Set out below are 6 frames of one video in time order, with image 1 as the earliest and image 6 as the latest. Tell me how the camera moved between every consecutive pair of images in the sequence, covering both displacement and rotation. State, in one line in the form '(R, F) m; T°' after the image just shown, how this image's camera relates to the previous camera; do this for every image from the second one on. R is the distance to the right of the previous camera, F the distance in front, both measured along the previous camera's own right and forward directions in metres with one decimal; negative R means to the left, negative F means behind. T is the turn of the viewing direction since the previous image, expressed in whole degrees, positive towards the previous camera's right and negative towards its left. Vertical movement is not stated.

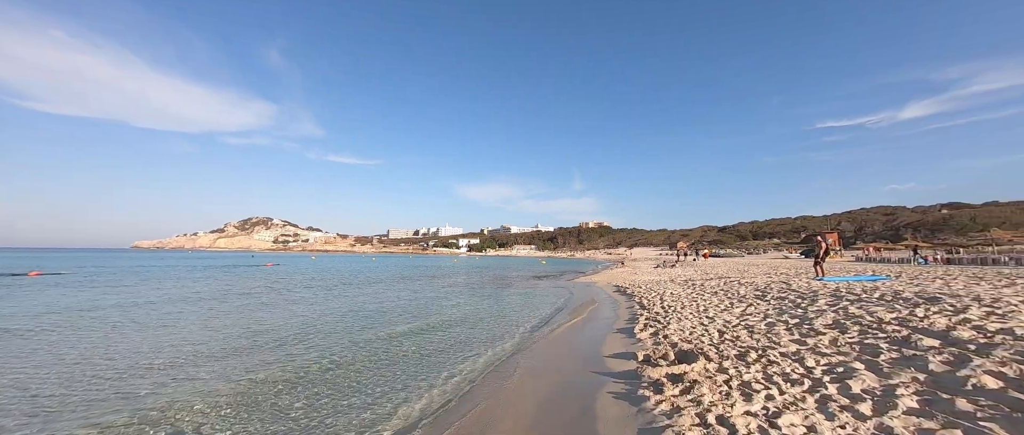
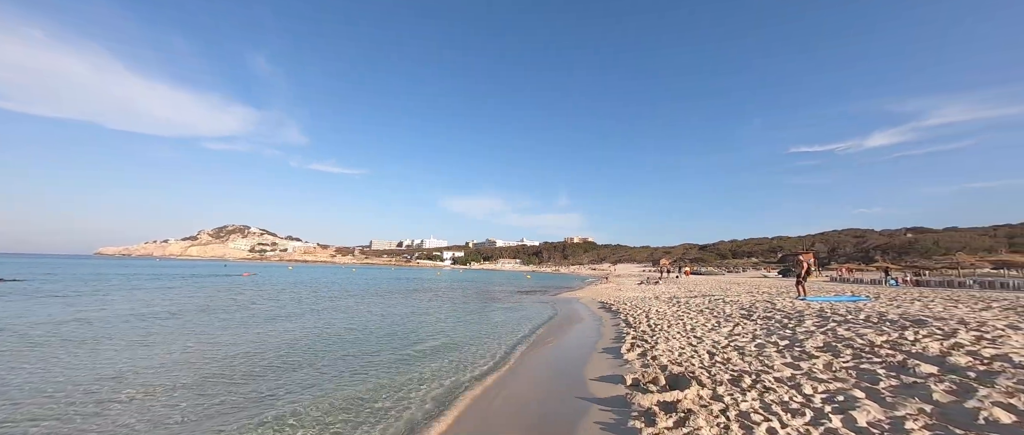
(0.0, +0.3) m; +2°
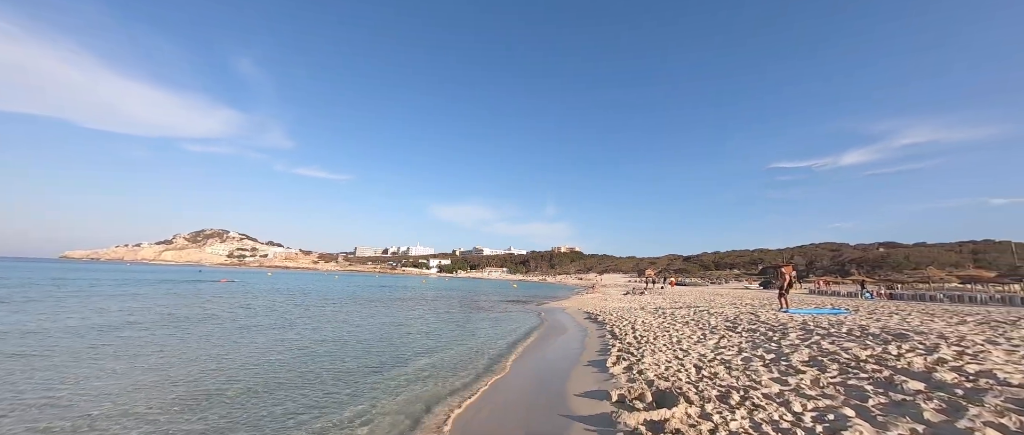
(0.0, +0.2) m; +2°
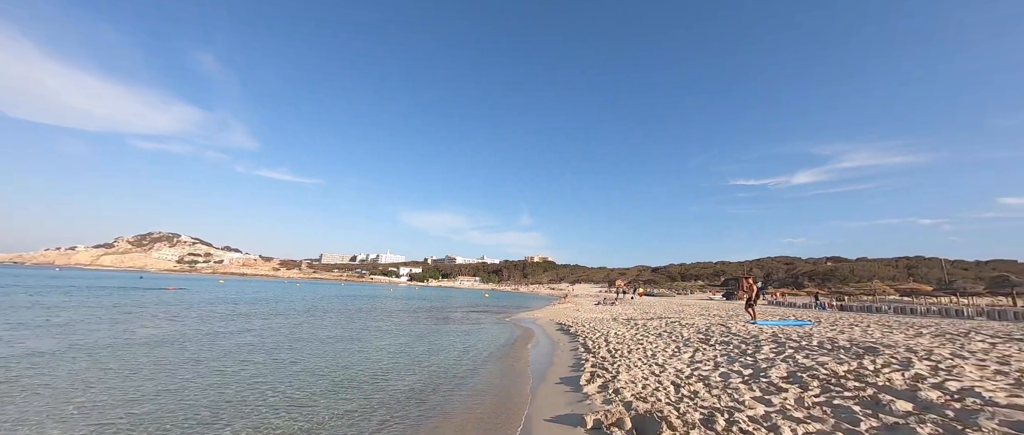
(+0.1, +0.5) m; +4°
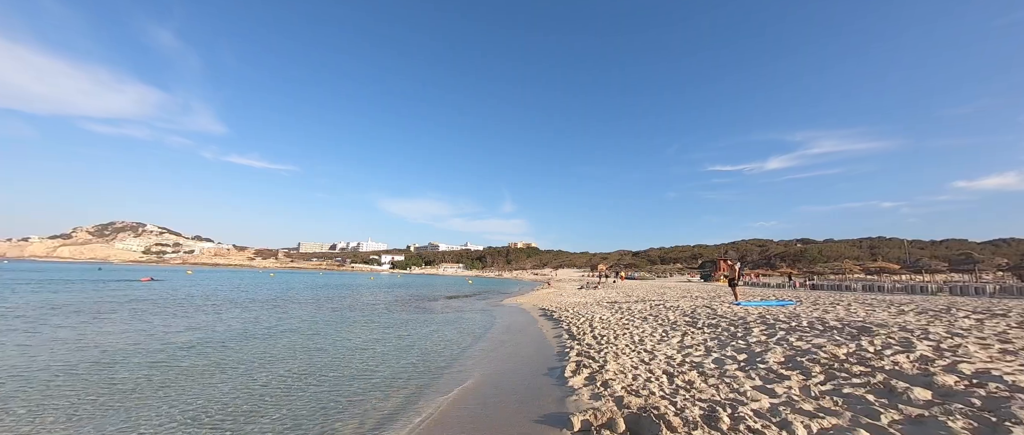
(+0.1, +0.6) m; +3°
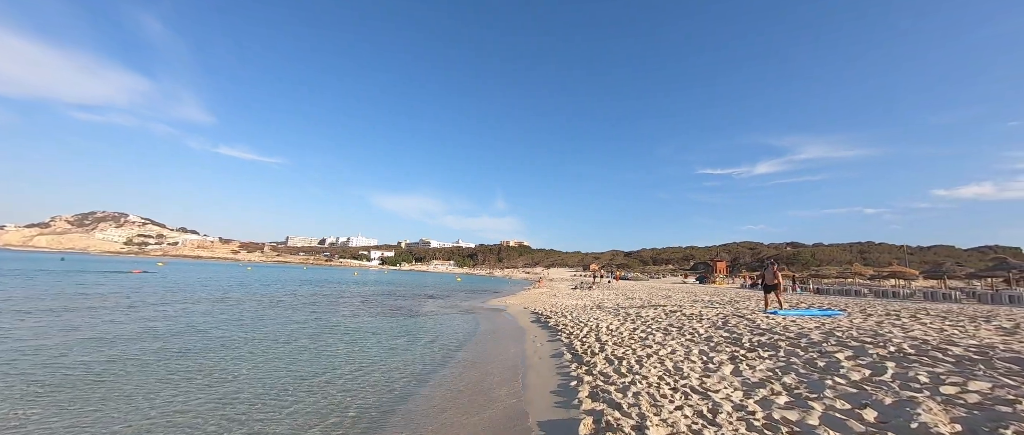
(+0.1, +2.1) m; +1°
